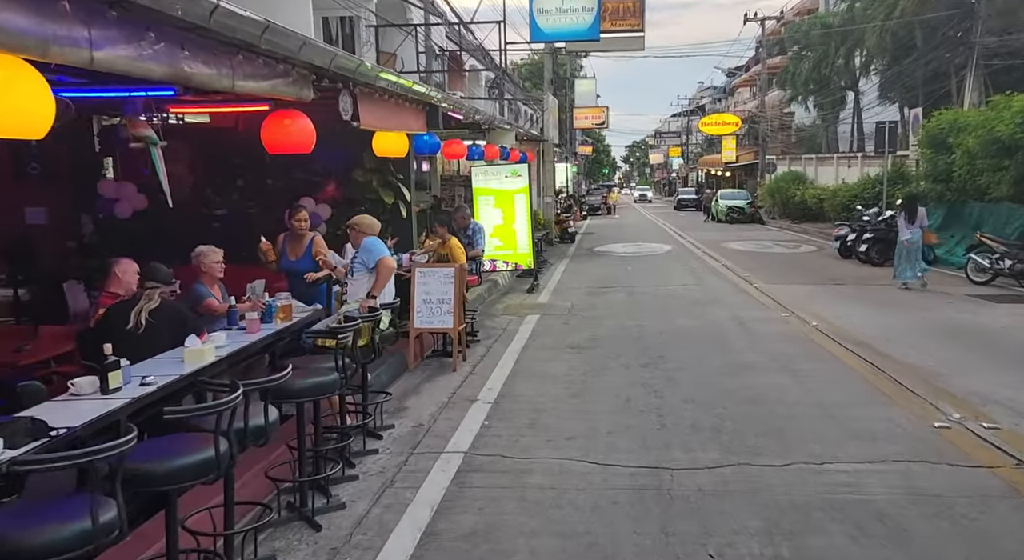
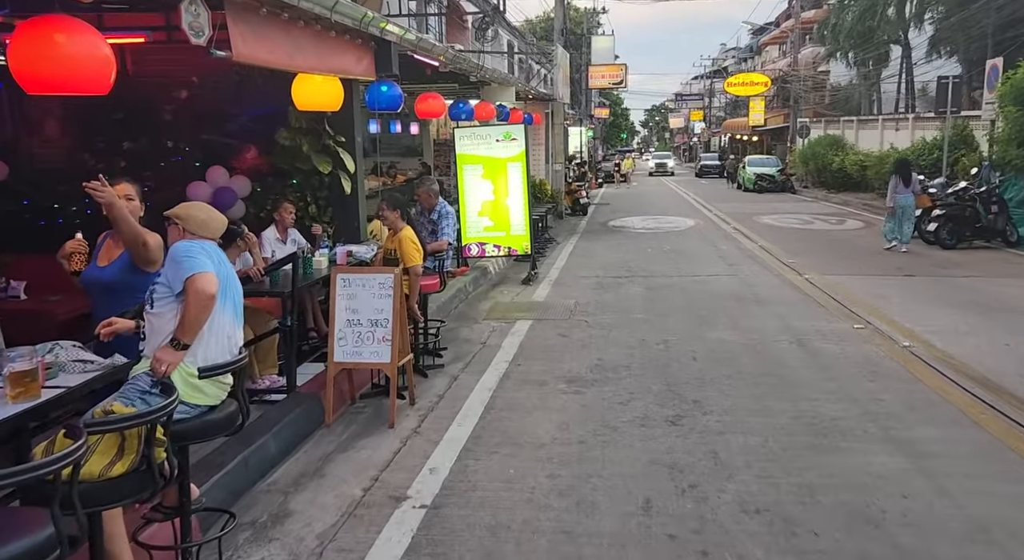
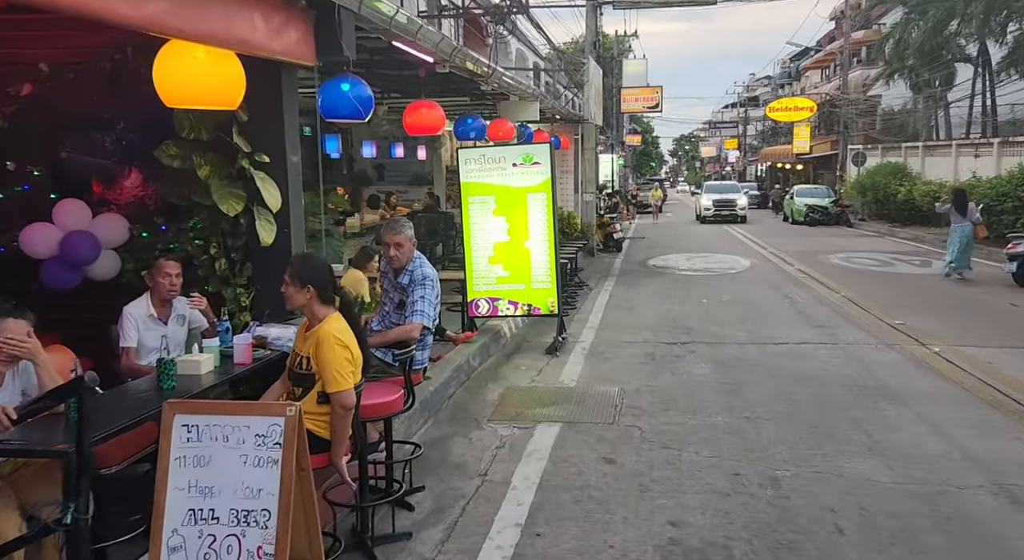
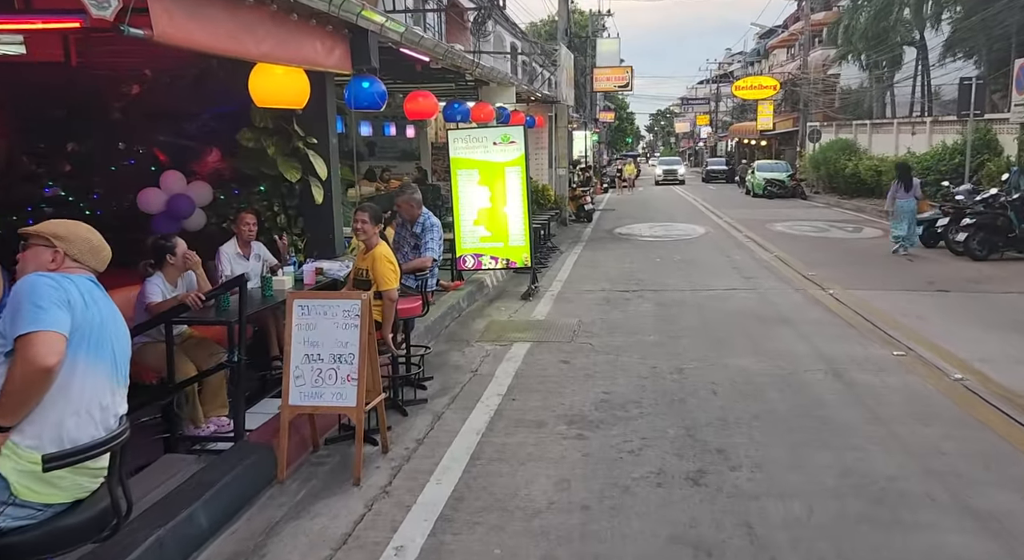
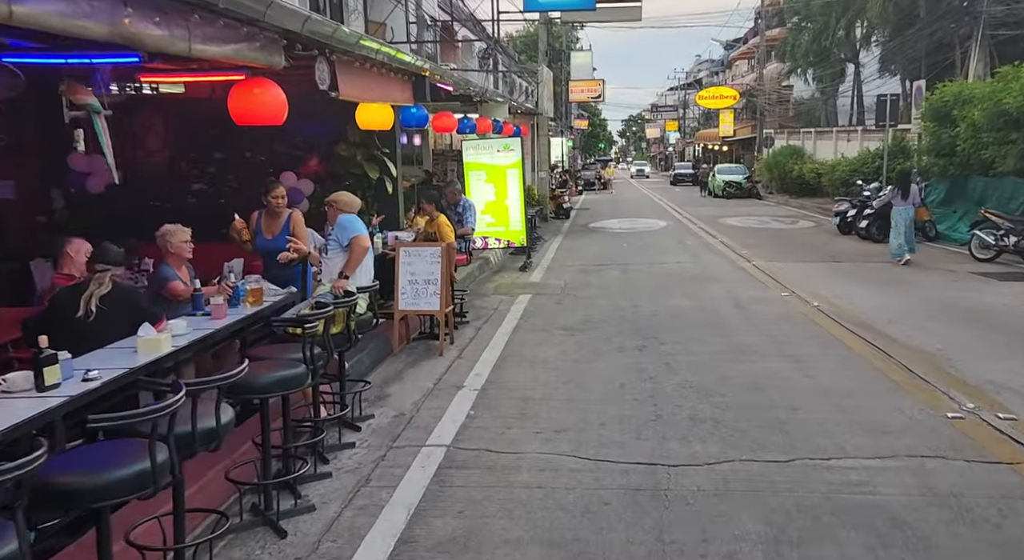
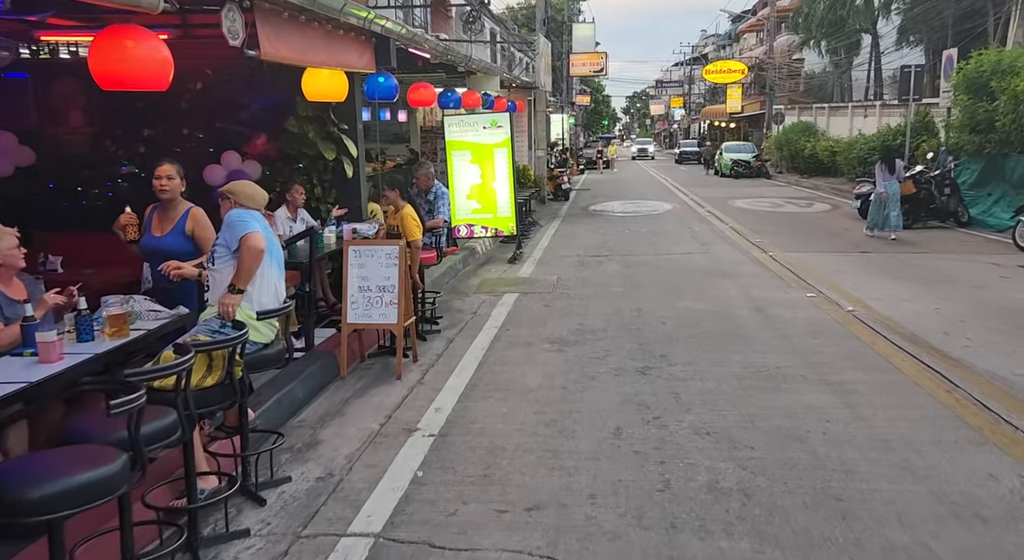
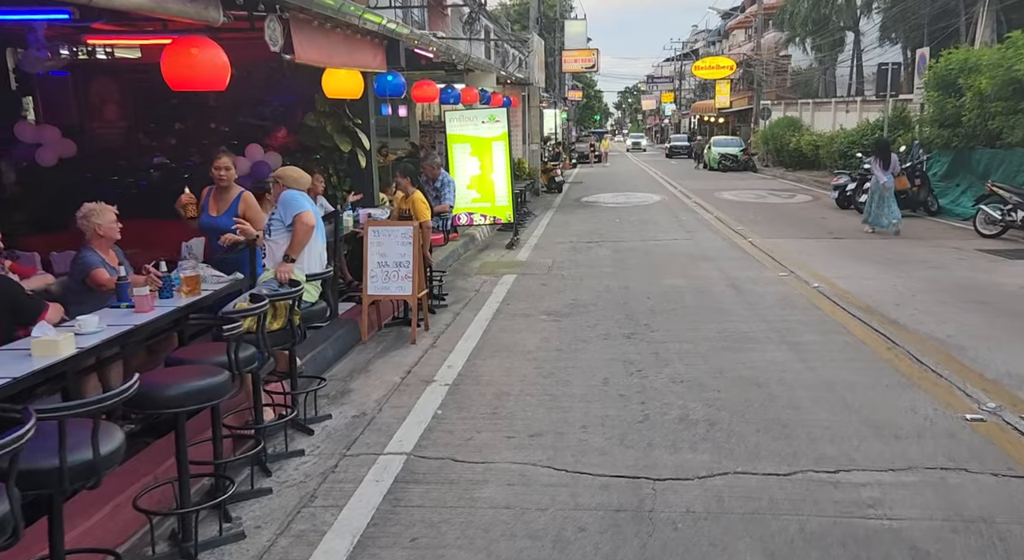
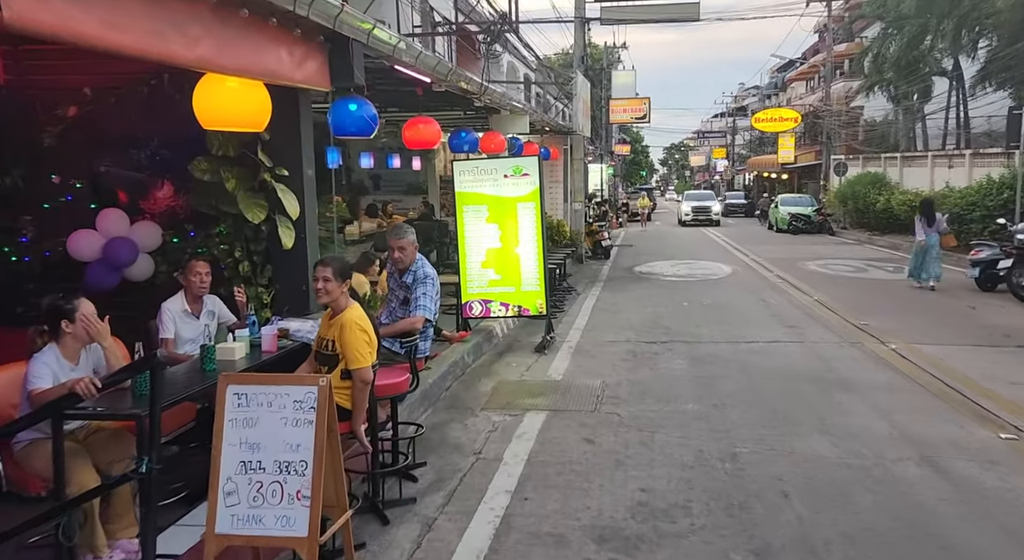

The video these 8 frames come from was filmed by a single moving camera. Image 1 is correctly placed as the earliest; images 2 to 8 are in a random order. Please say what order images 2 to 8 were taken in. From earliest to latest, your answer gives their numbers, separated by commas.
5, 7, 6, 2, 4, 8, 3
